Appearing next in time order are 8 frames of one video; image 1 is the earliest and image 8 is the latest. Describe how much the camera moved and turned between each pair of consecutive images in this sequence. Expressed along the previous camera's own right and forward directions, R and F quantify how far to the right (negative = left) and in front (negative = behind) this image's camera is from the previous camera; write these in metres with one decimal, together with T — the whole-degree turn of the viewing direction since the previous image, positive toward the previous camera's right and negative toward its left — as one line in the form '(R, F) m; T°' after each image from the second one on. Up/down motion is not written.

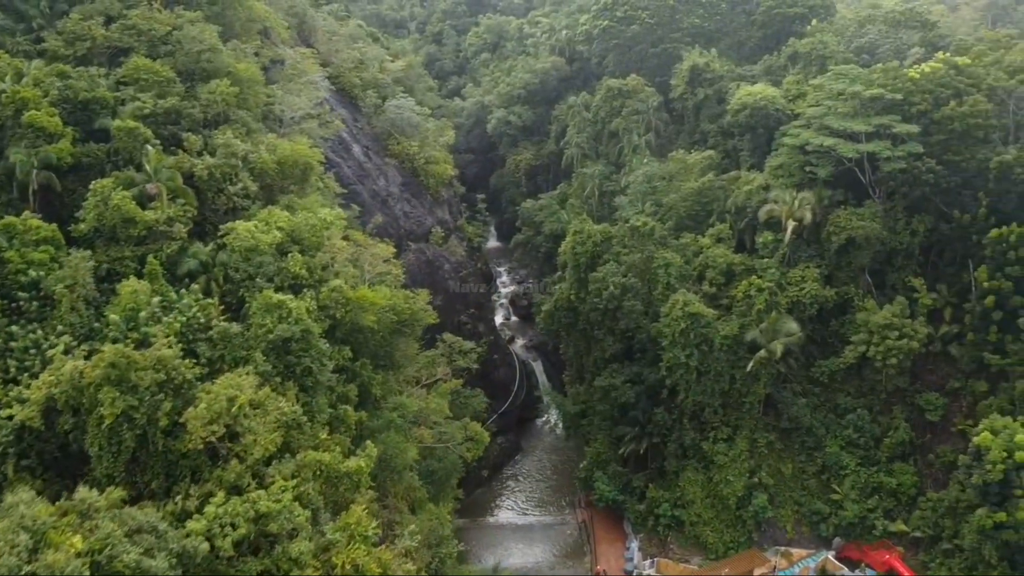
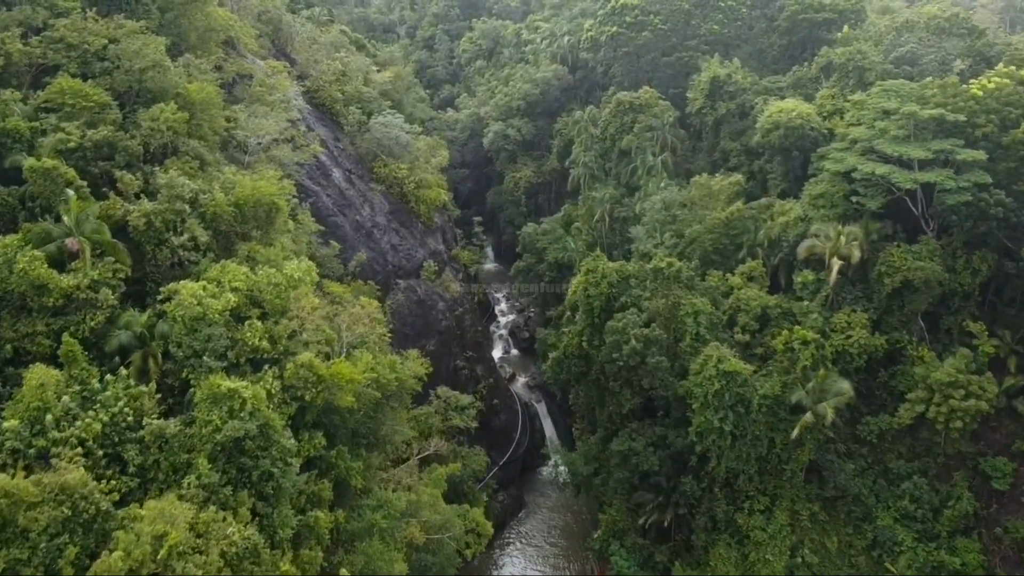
(-0.4, +3.7) m; +1°
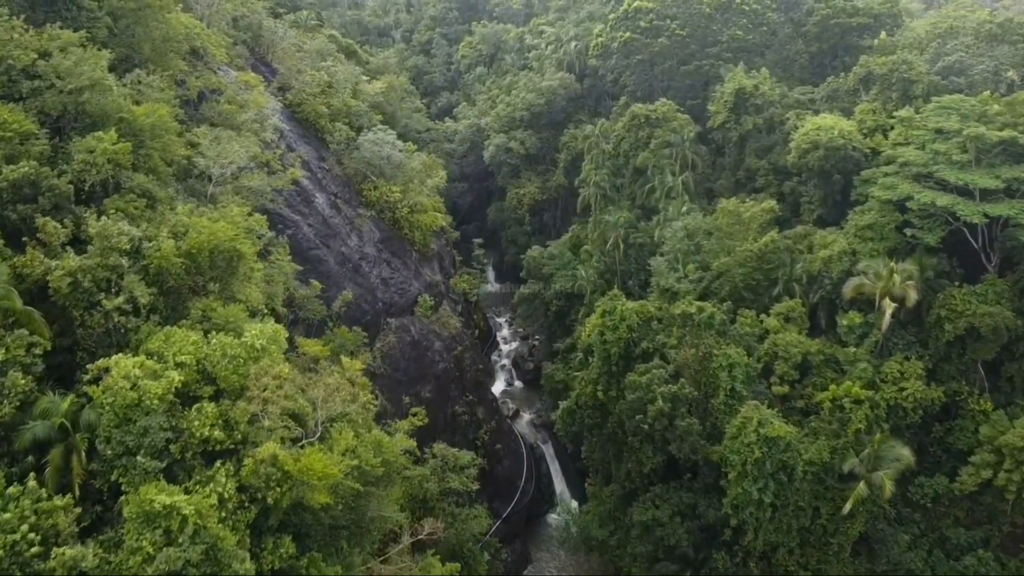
(-0.2, +3.1) m; 0°
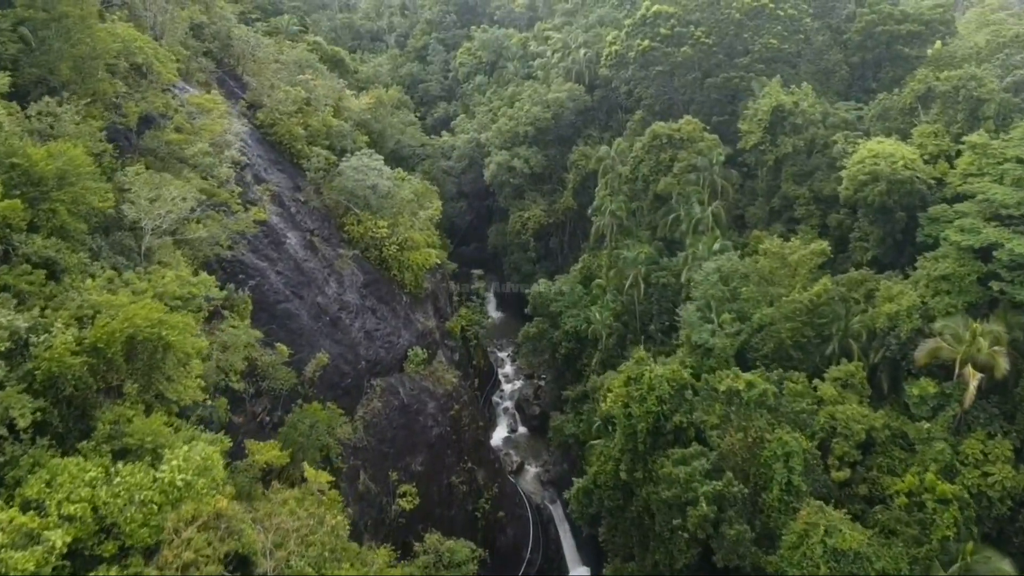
(-0.2, +3.7) m; 0°
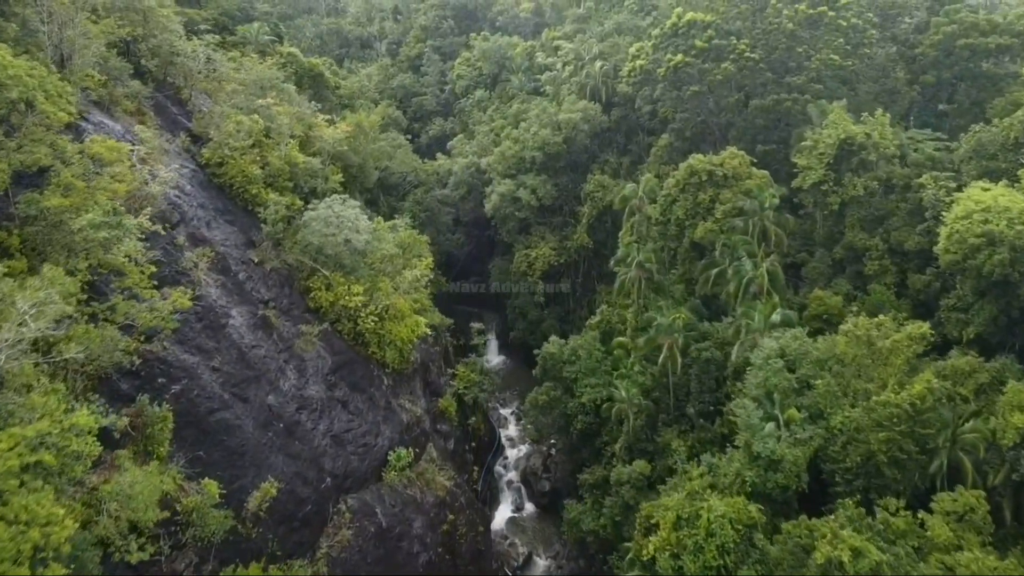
(-0.2, +4.8) m; 0°
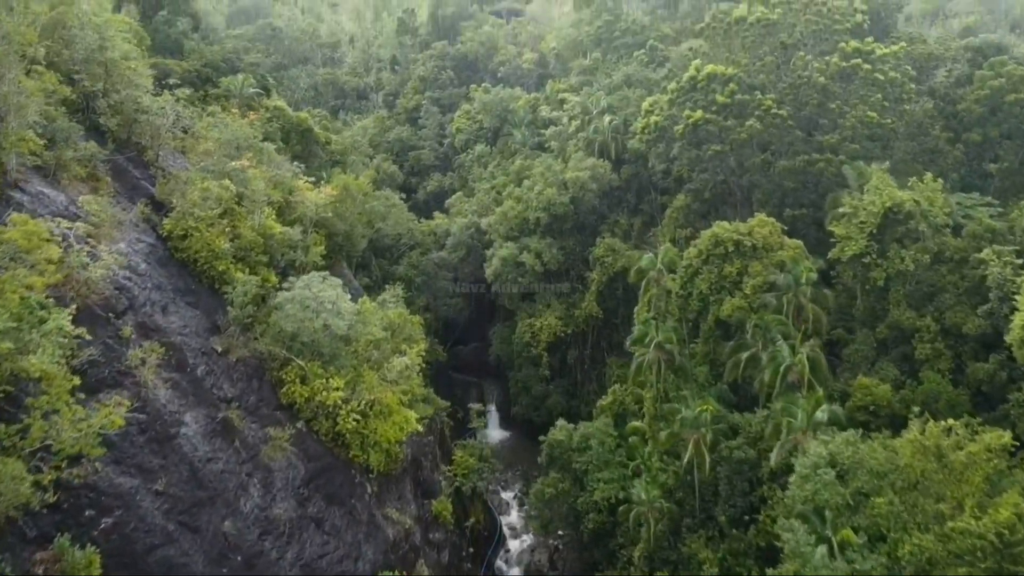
(-0.1, +2.5) m; 0°
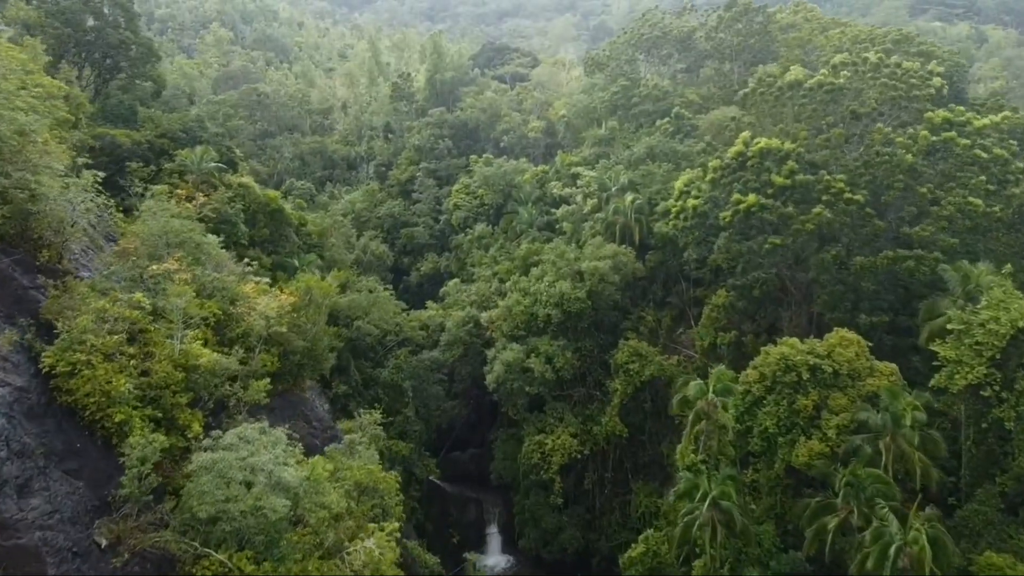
(-0.1, +4.6) m; 0°
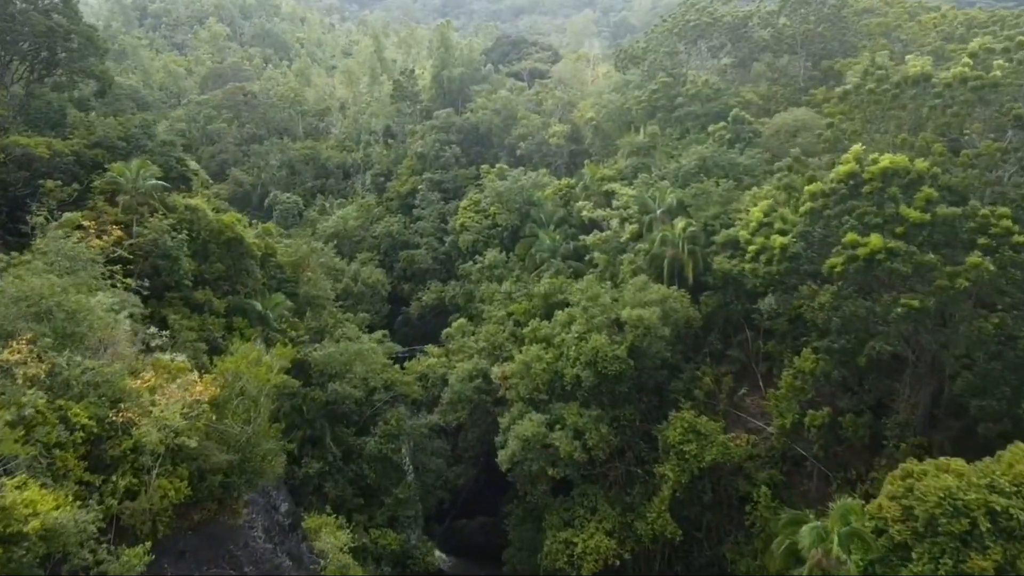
(-0.1, +5.2) m; -1°
